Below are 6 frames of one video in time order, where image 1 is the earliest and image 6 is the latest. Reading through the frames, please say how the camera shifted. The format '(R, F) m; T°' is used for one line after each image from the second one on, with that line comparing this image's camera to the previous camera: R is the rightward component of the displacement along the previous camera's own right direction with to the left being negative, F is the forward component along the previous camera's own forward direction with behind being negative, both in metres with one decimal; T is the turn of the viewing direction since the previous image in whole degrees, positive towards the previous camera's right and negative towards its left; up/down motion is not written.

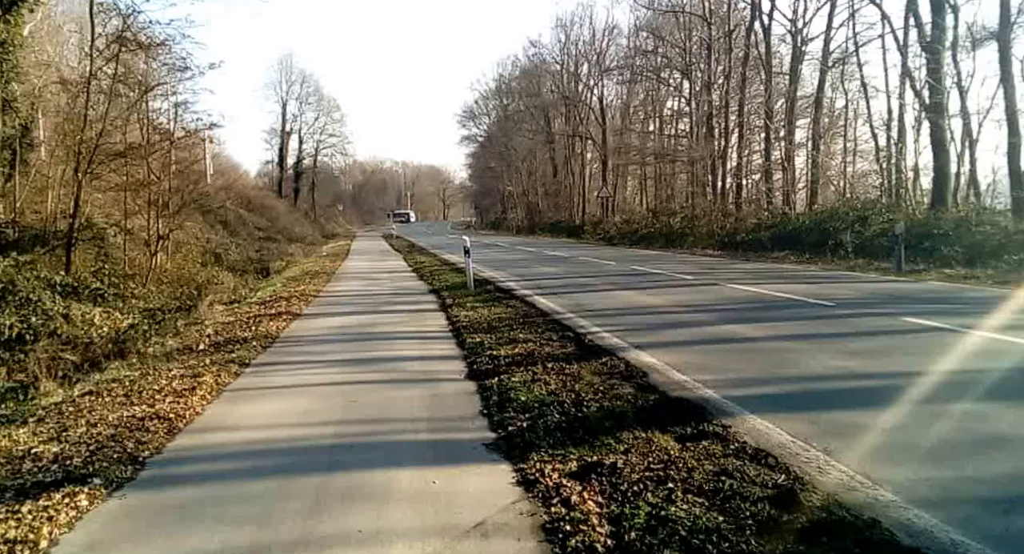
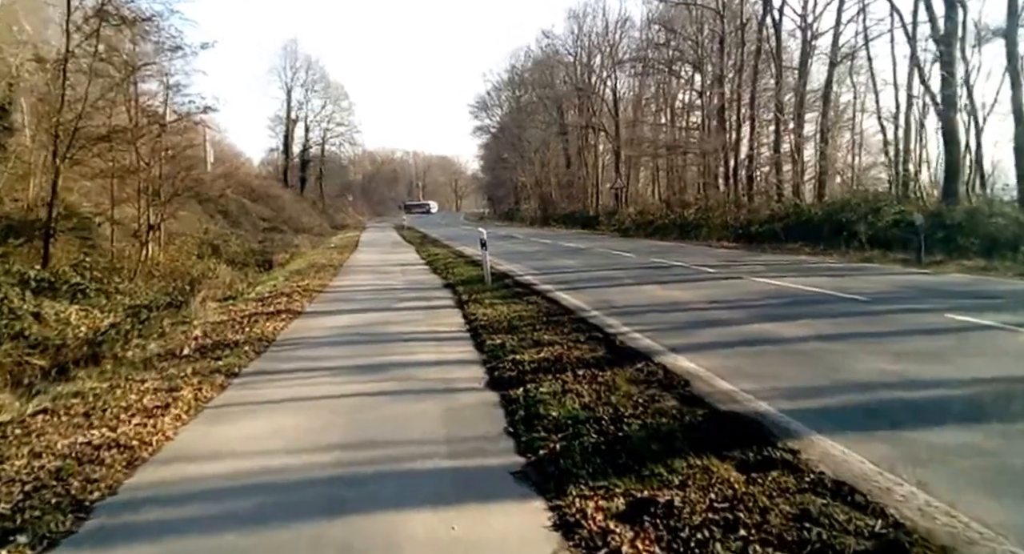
(-0.1, +1.0) m; -1°
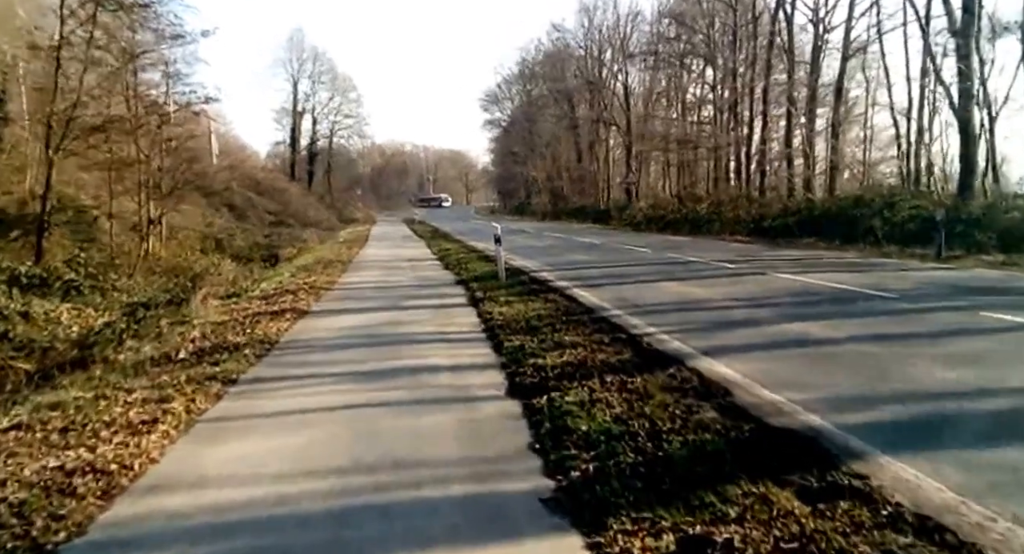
(-0.1, +0.7) m; -1°
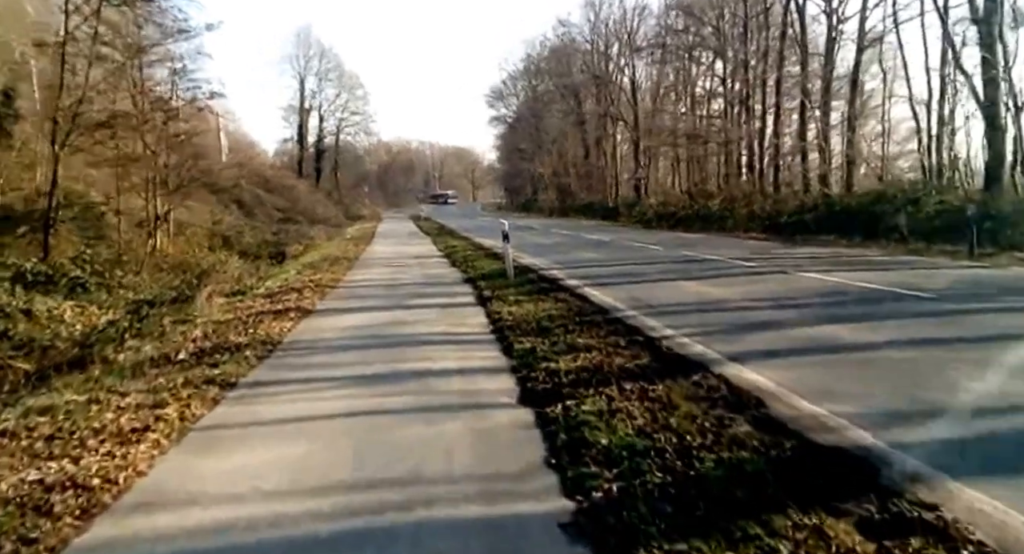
(-0.1, +0.4) m; -1°
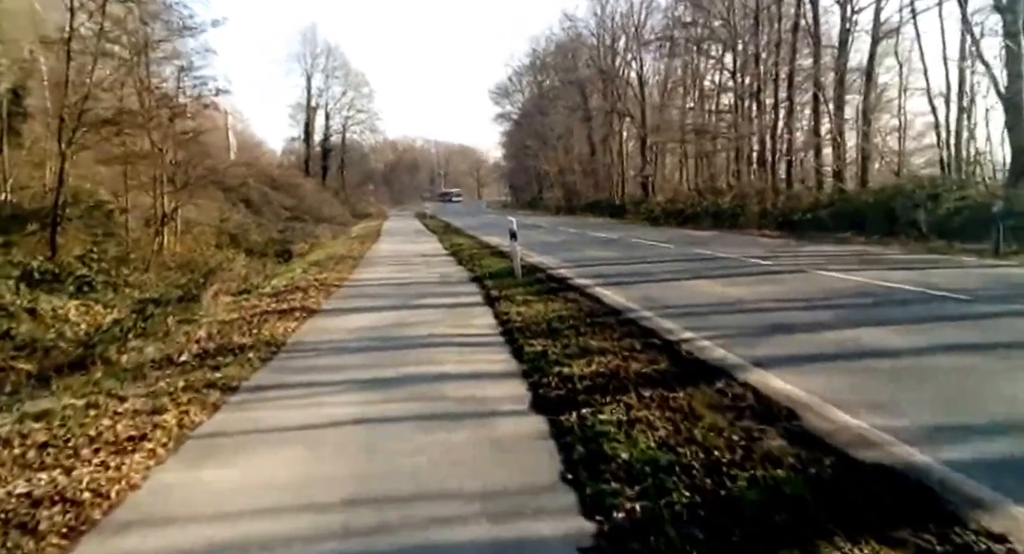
(-0.1, +0.3) m; 0°
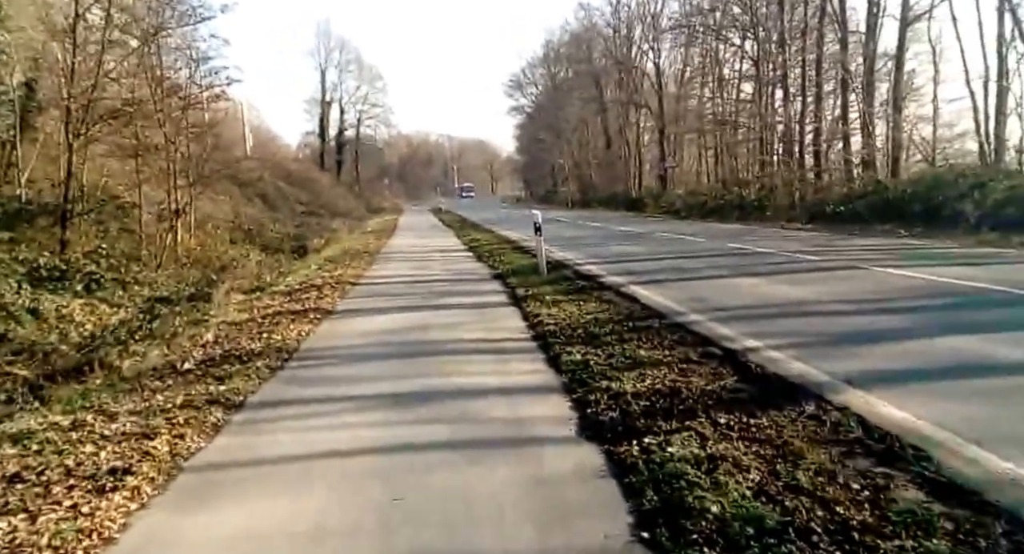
(-0.2, +1.0) m; -1°
